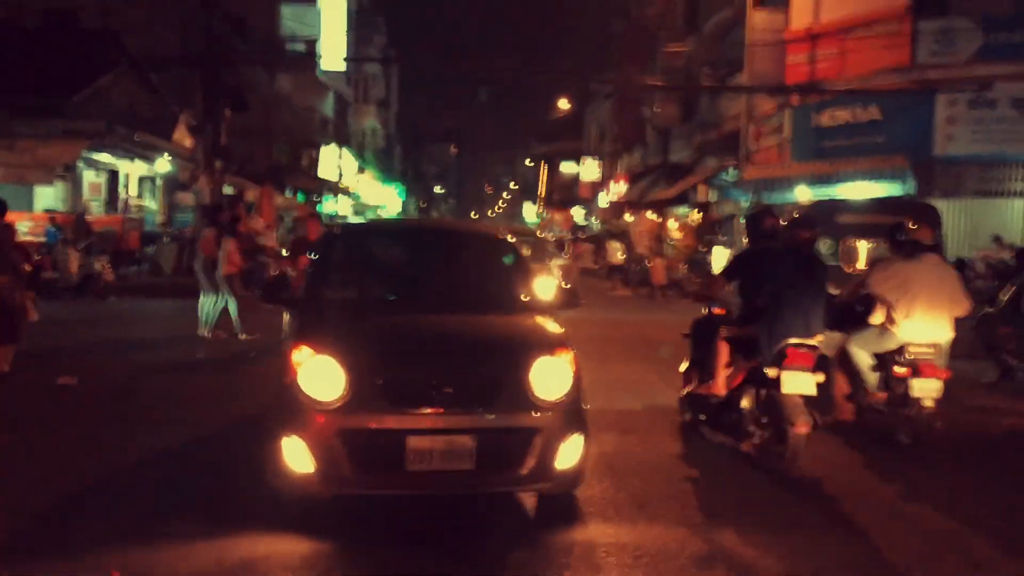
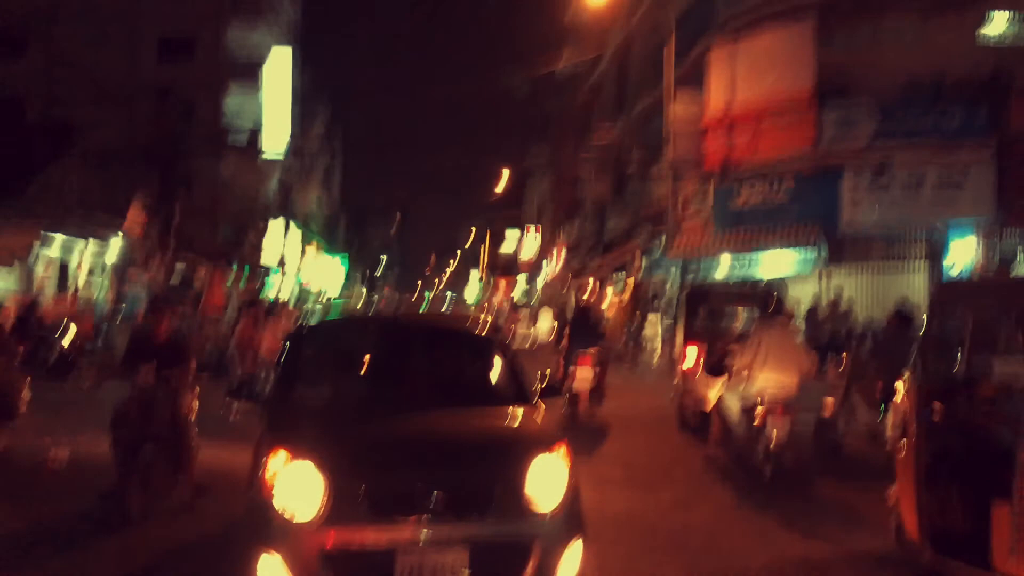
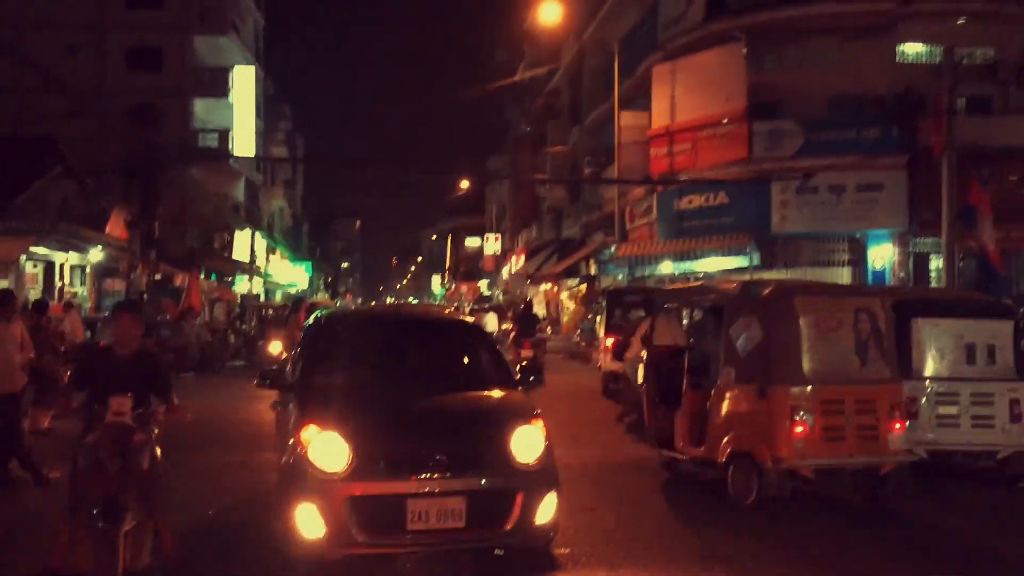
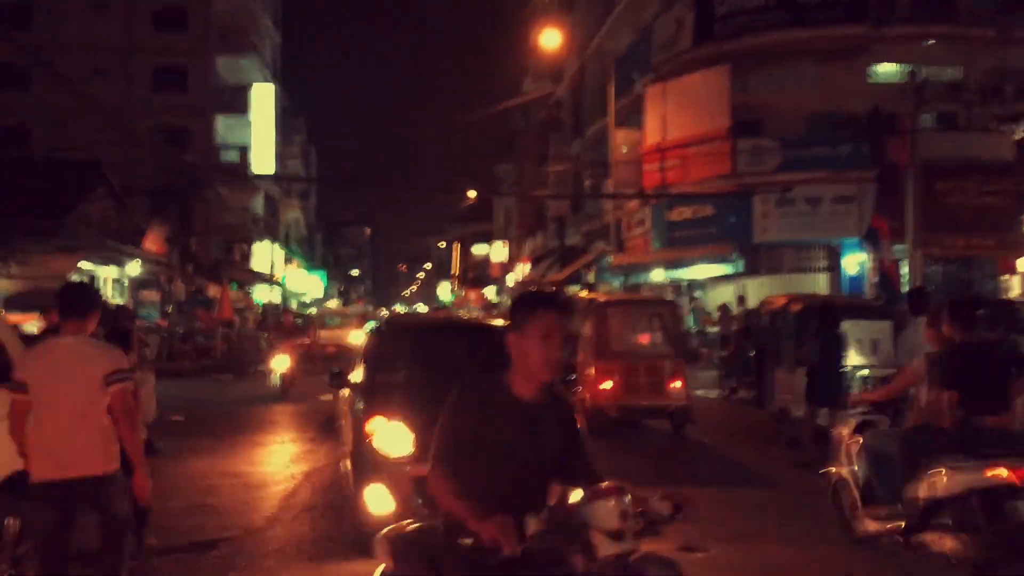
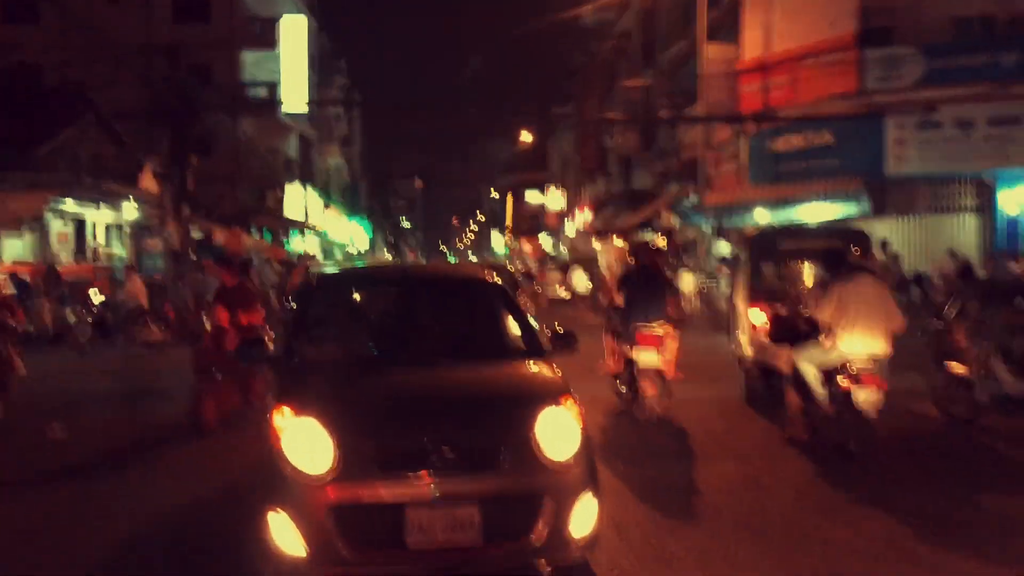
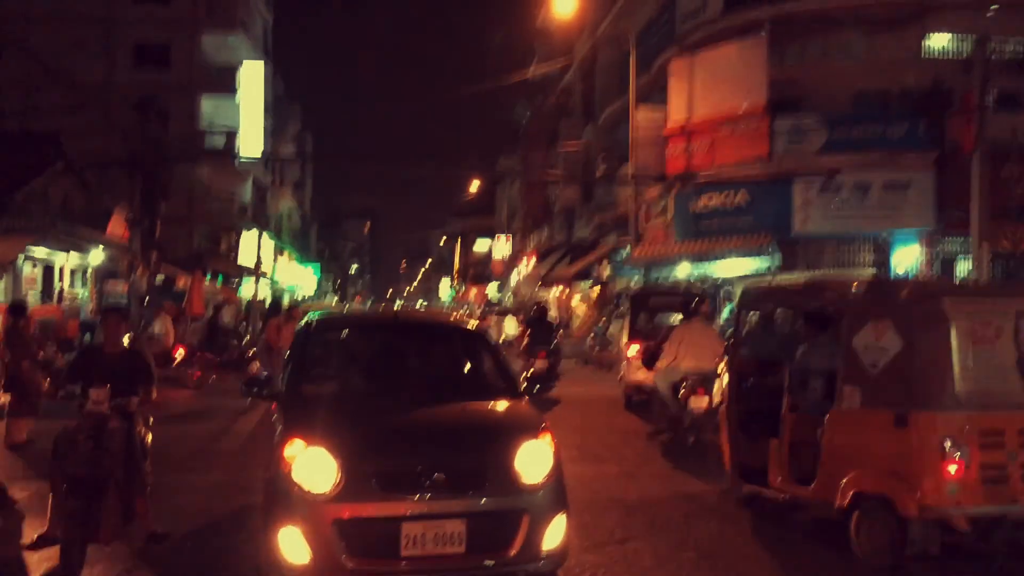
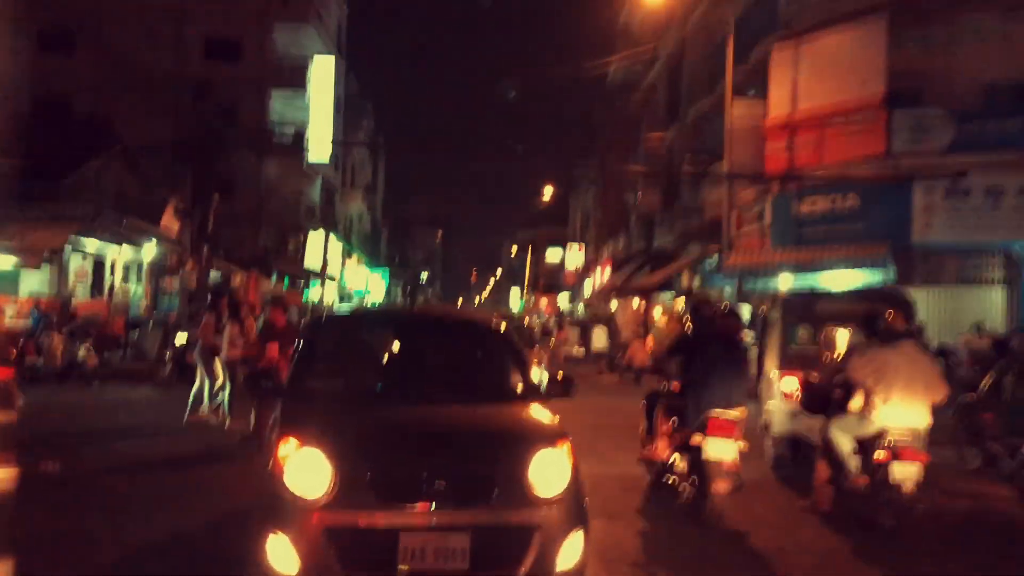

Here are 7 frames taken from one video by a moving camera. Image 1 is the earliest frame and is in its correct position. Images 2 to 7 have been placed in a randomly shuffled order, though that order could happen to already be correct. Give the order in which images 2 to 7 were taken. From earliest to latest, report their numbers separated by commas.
7, 5, 2, 6, 3, 4
